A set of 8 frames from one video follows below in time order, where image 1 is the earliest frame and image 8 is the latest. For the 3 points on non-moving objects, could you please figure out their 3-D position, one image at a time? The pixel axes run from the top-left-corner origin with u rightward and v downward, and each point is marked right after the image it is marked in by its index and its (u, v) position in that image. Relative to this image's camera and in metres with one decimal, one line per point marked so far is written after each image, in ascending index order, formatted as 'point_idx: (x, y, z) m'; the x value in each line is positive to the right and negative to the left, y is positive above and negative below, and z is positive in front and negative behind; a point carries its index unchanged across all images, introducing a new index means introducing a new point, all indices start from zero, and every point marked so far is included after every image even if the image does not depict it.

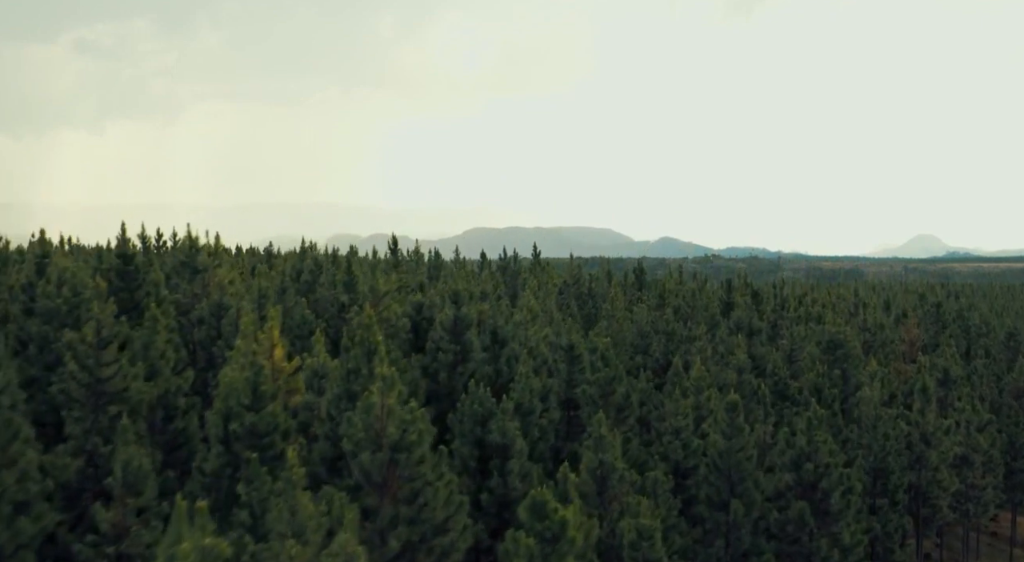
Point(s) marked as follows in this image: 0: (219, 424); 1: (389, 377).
0: (-7.0, -3.4, +16.9) m
1: (-2.8, -2.2, +16.0) m
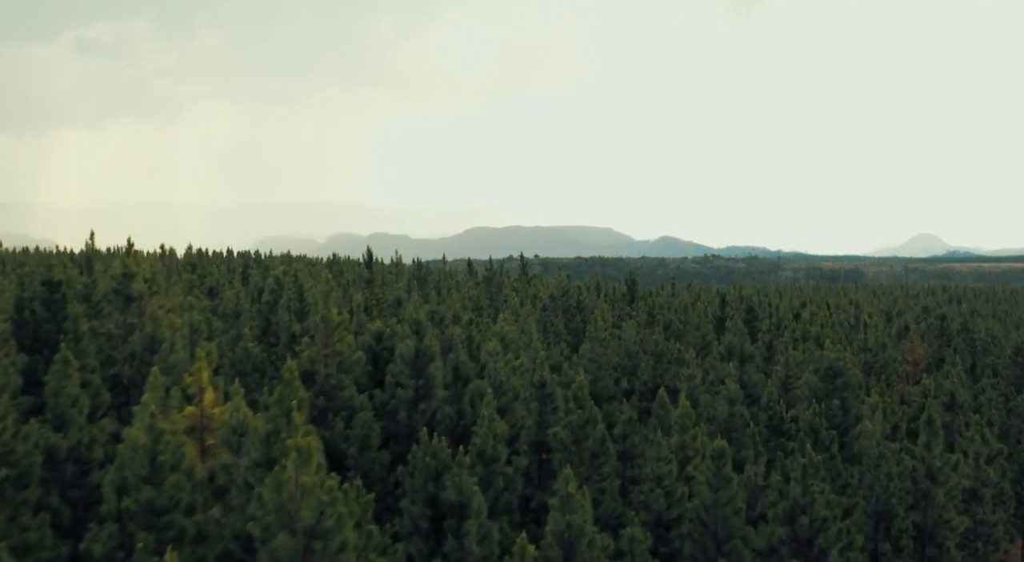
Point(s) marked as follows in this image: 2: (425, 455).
0: (-8.2, -4.5, +14.4) m
1: (-4.0, -3.2, +13.6) m
2: (-2.5, -4.9, +19.7) m
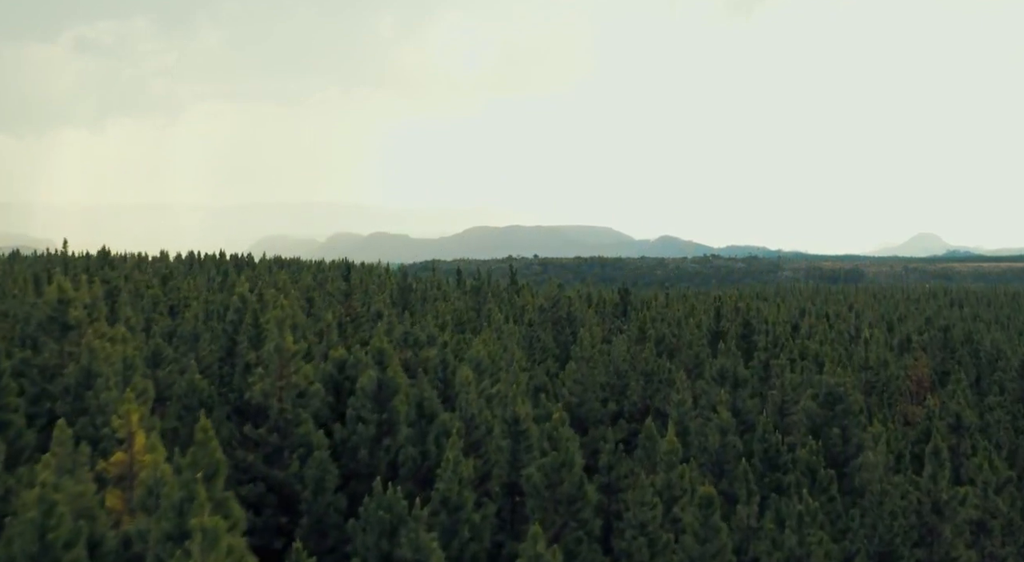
0: (-9.2, -5.3, +12.4) m
1: (-4.9, -4.1, +11.6) m
2: (-3.4, -5.7, +17.8) m
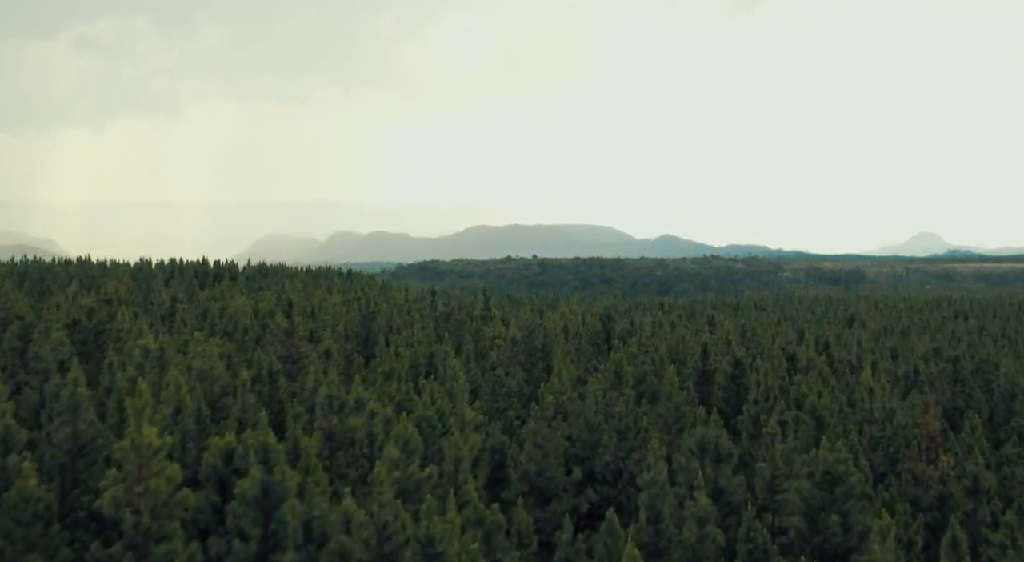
0: (-11.3, -7.4, +7.8) m
1: (-7.1, -6.1, +7.0) m
2: (-5.5, -7.8, +13.2) m
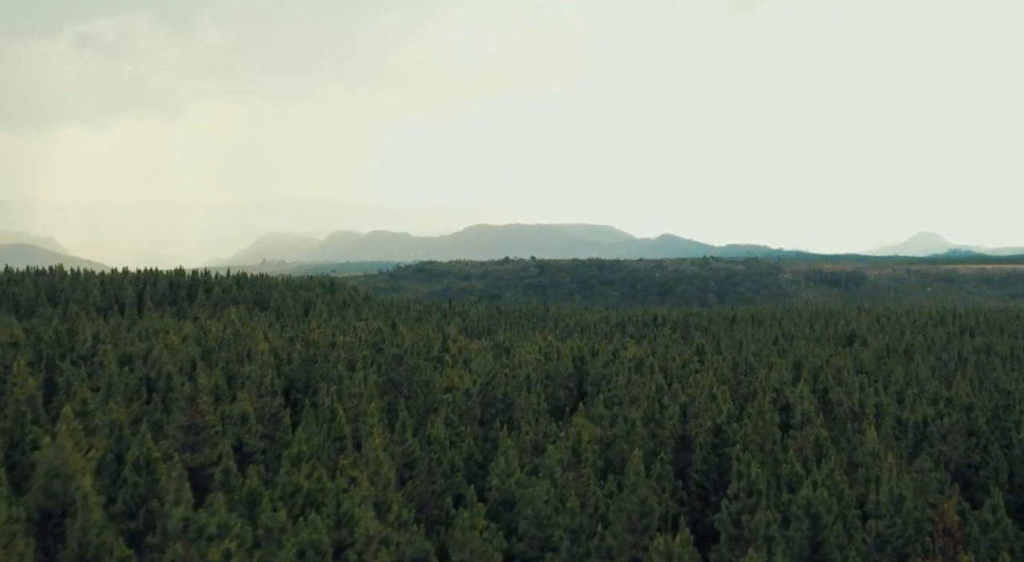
0: (-14.0, -10.0, +2.1) m
1: (-9.8, -8.8, +1.2) m
2: (-8.3, -10.4, +7.4) m
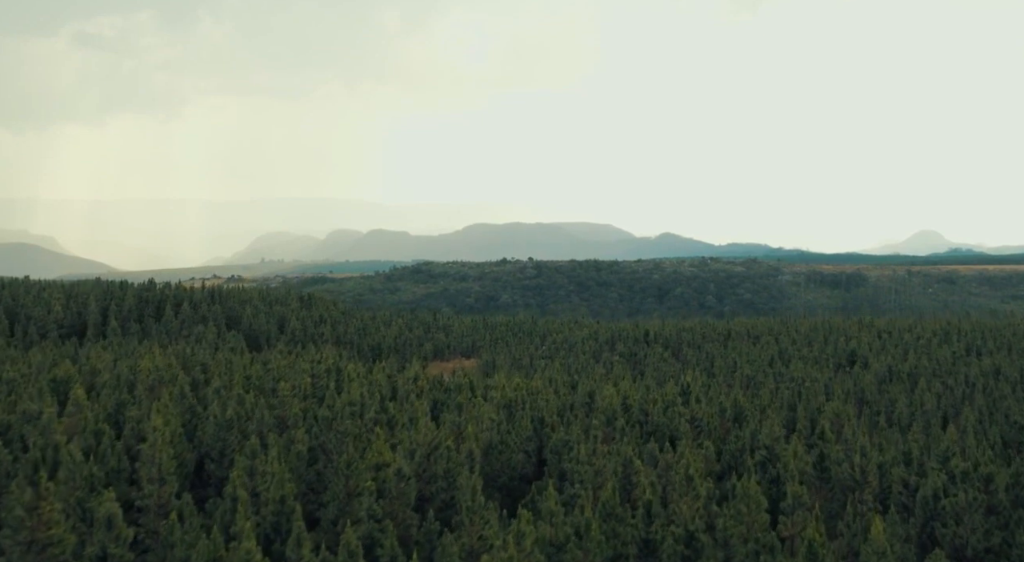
0: (-17.1, -13.1, -4.3) m
1: (-12.9, -11.9, -5.1) m
2: (-11.3, -13.5, +1.0) m
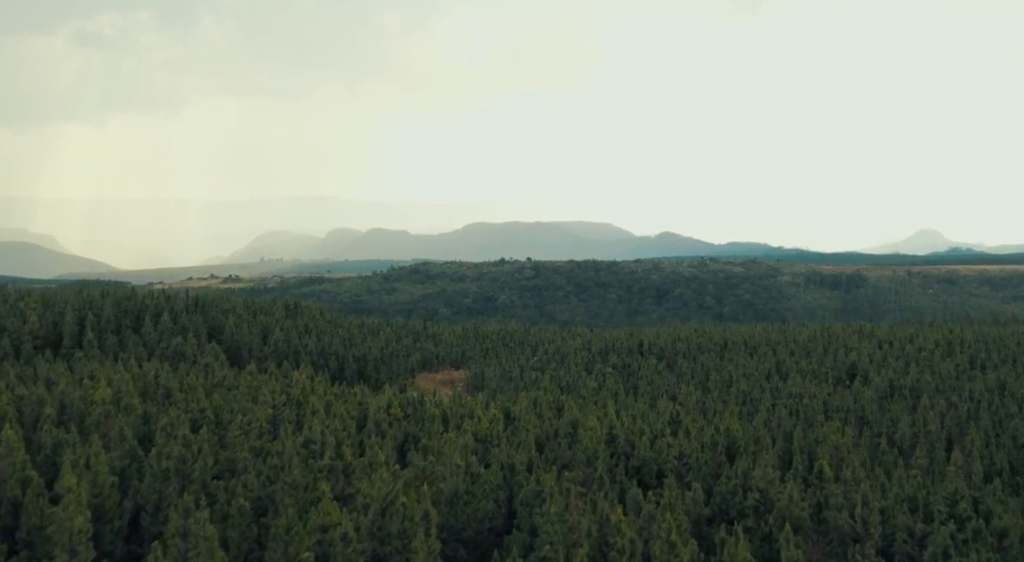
0: (-18.9, -15.0, -8.1) m
1: (-14.6, -13.8, -8.9) m
2: (-13.1, -15.4, -2.7) m
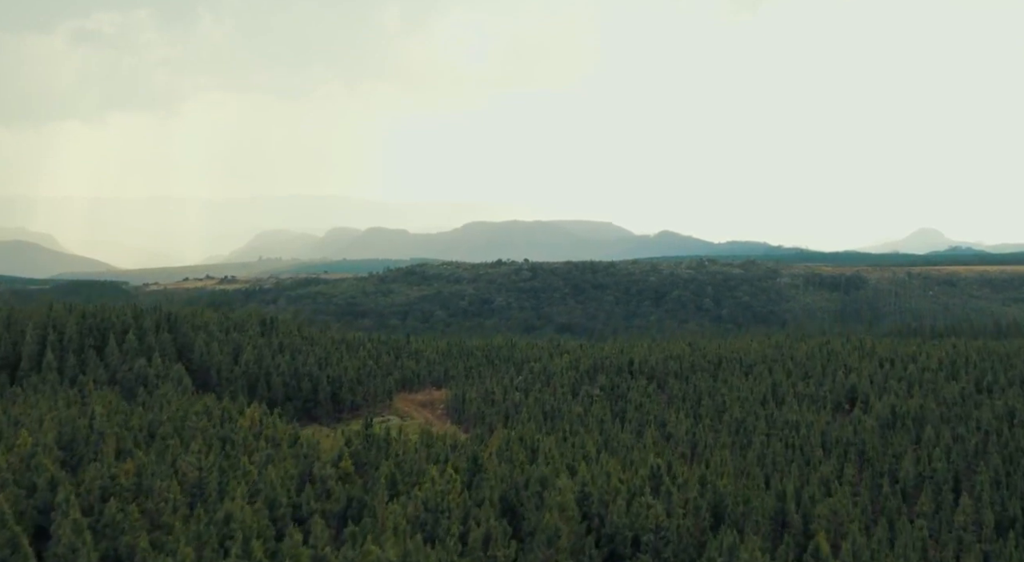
0: (-21.7, -18.1, -14.0) m
1: (-17.5, -16.9, -14.8) m
2: (-15.9, -18.5, -8.6) m
